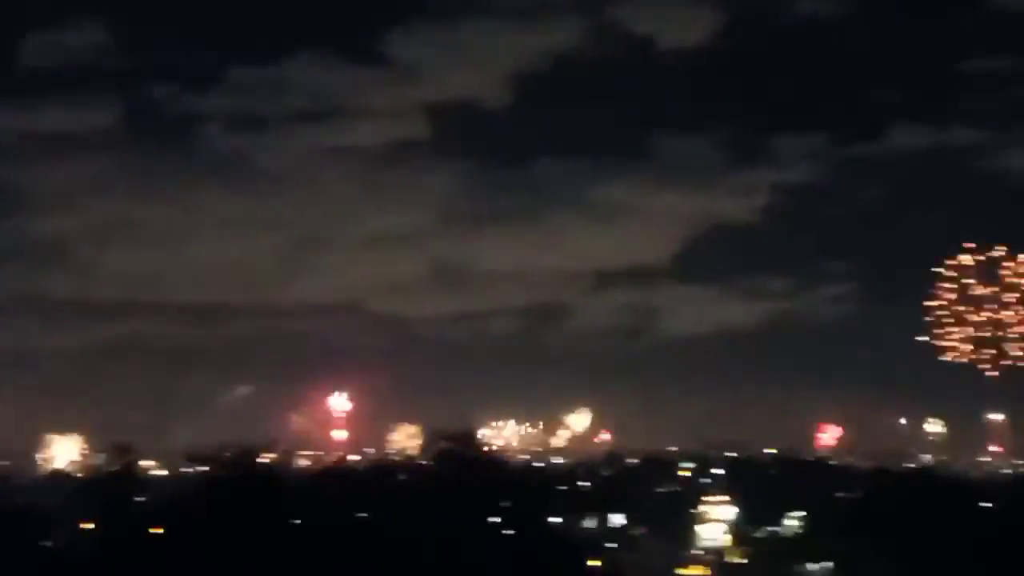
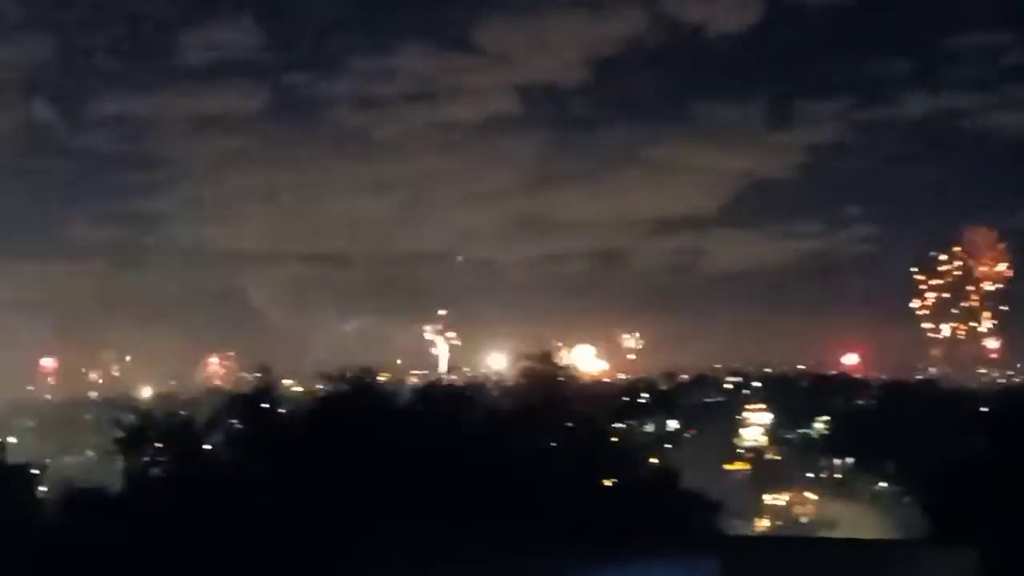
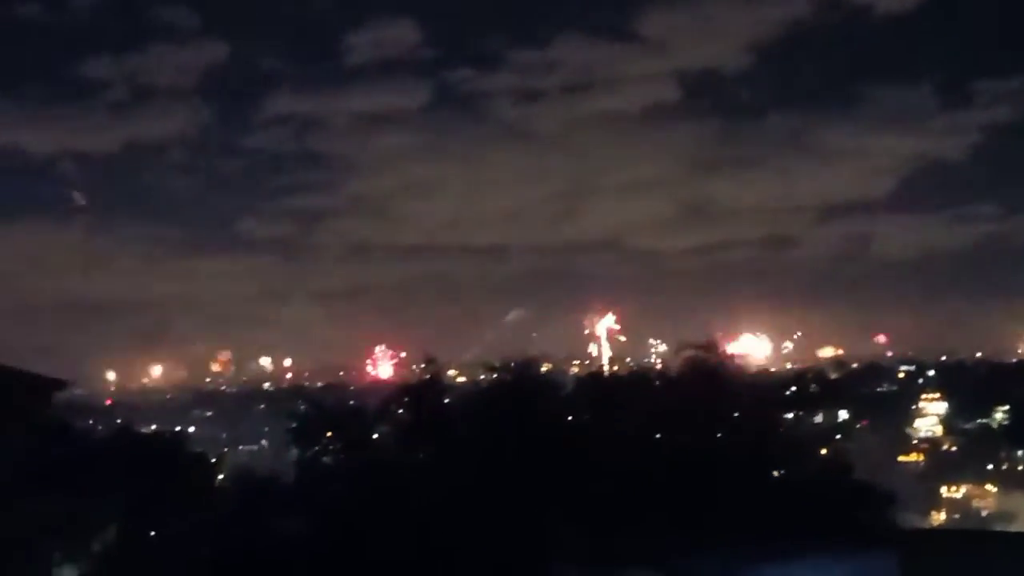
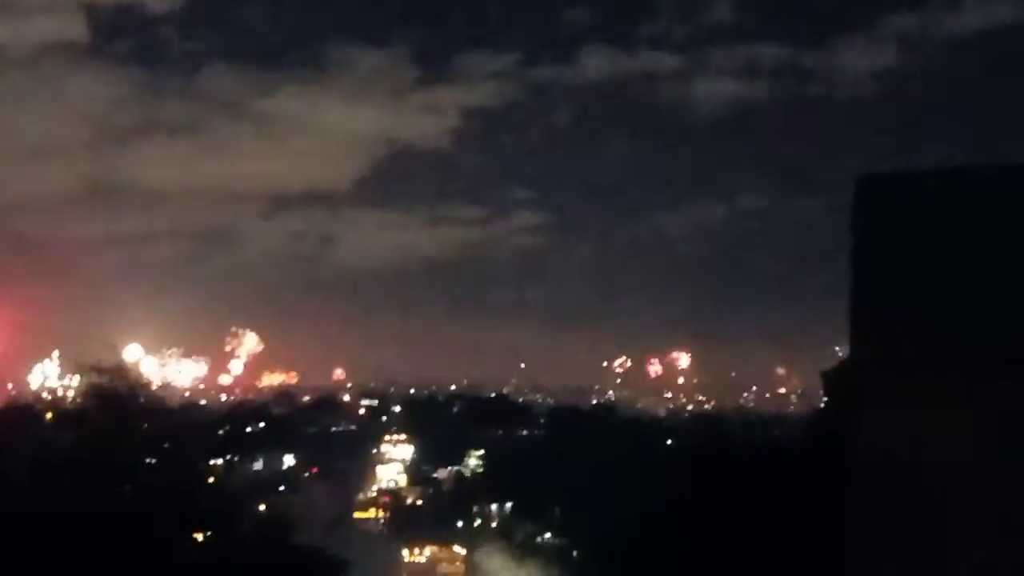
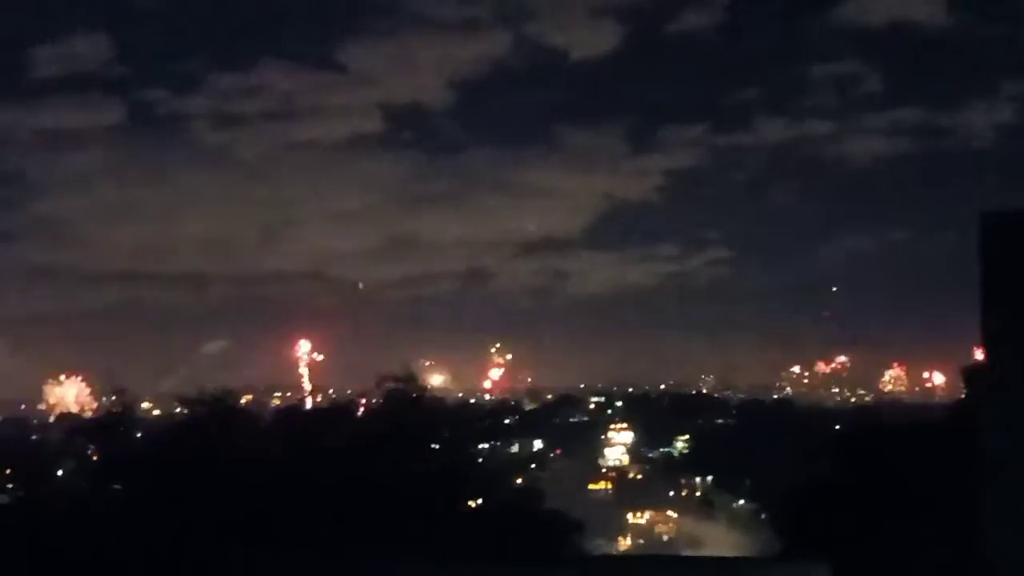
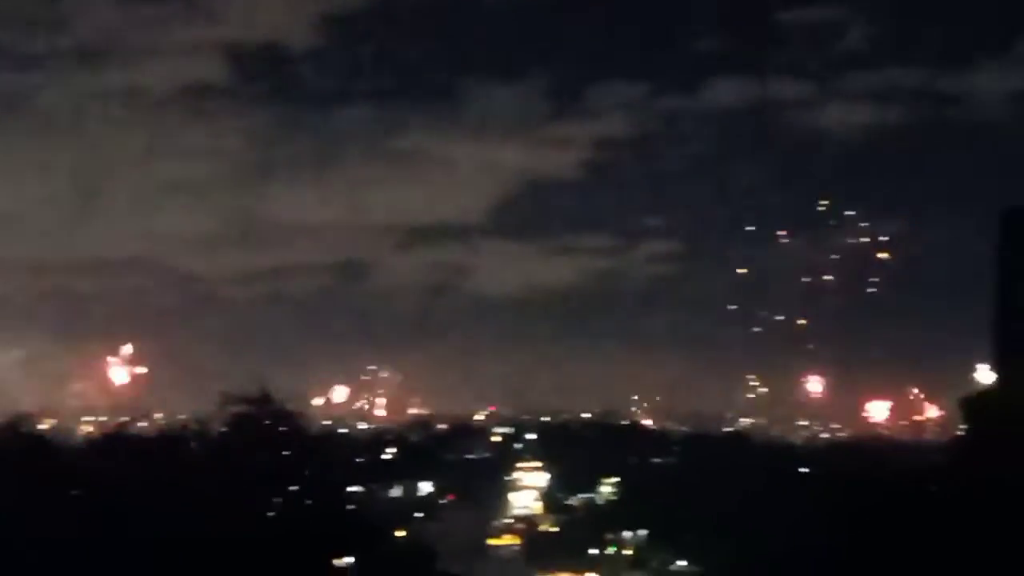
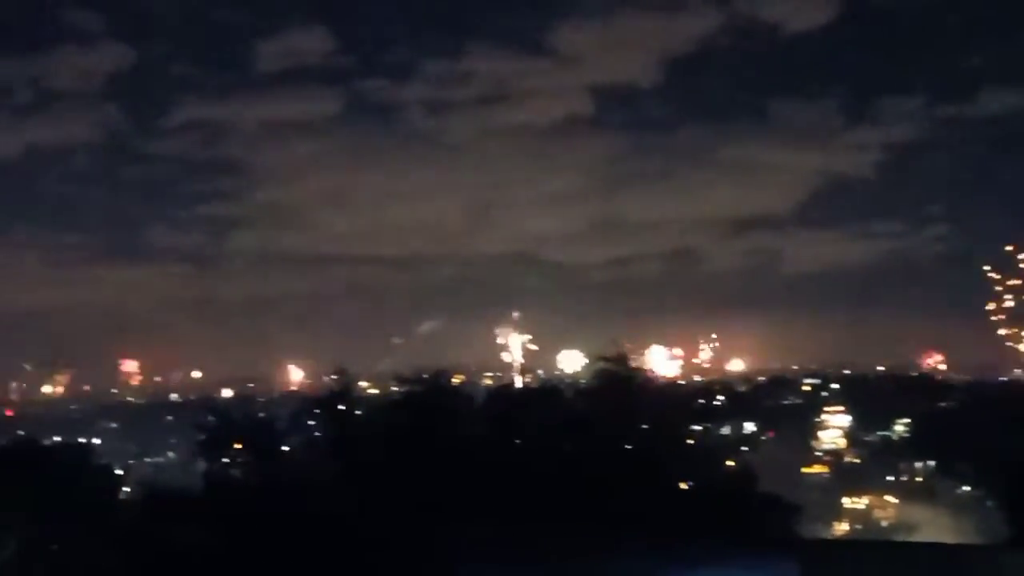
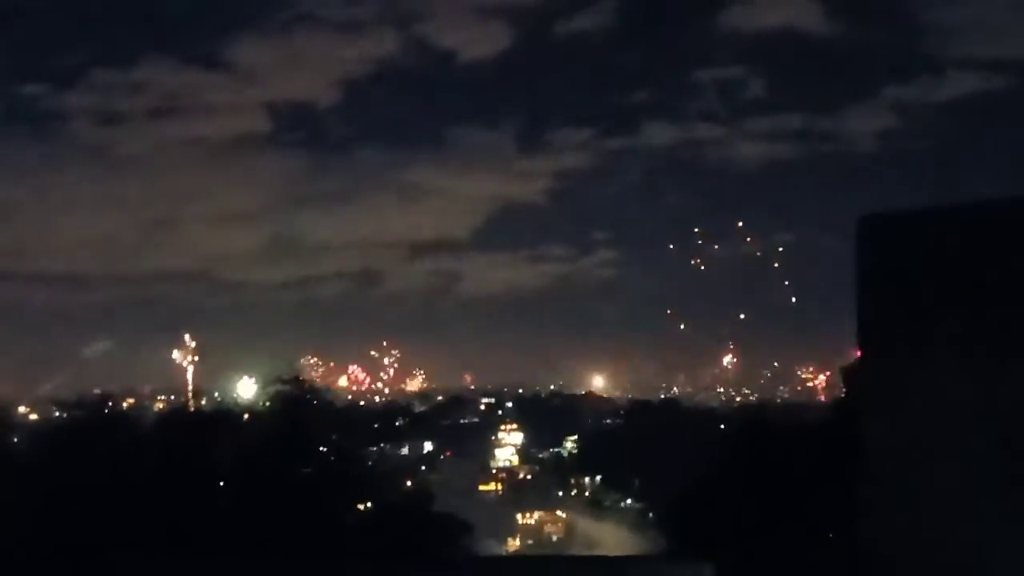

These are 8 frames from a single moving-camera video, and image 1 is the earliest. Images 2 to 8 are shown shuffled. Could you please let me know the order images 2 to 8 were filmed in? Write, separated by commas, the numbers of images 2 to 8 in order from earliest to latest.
6, 4, 8, 5, 2, 7, 3
